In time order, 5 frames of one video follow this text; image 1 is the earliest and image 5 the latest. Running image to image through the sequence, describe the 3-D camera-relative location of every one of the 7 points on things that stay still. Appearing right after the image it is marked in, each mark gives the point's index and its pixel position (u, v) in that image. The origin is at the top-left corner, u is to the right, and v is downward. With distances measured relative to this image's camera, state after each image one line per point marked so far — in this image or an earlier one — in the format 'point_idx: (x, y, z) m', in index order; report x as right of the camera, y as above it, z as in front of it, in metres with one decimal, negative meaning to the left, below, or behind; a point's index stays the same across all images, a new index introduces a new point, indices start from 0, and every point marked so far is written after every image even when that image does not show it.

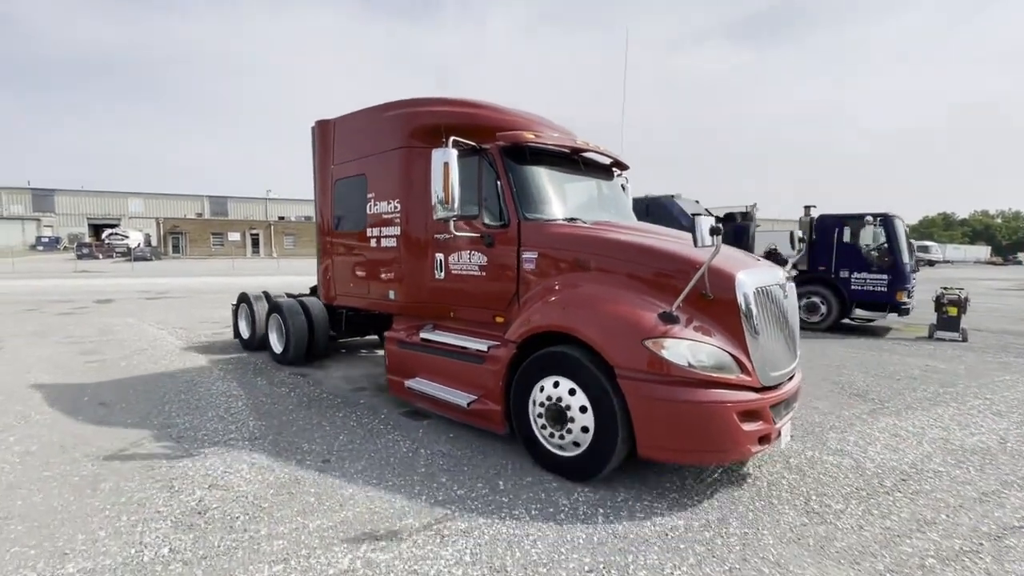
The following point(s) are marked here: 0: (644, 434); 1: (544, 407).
0: (+0.9, -1.0, +3.3) m
1: (+0.3, -0.9, +3.8) m
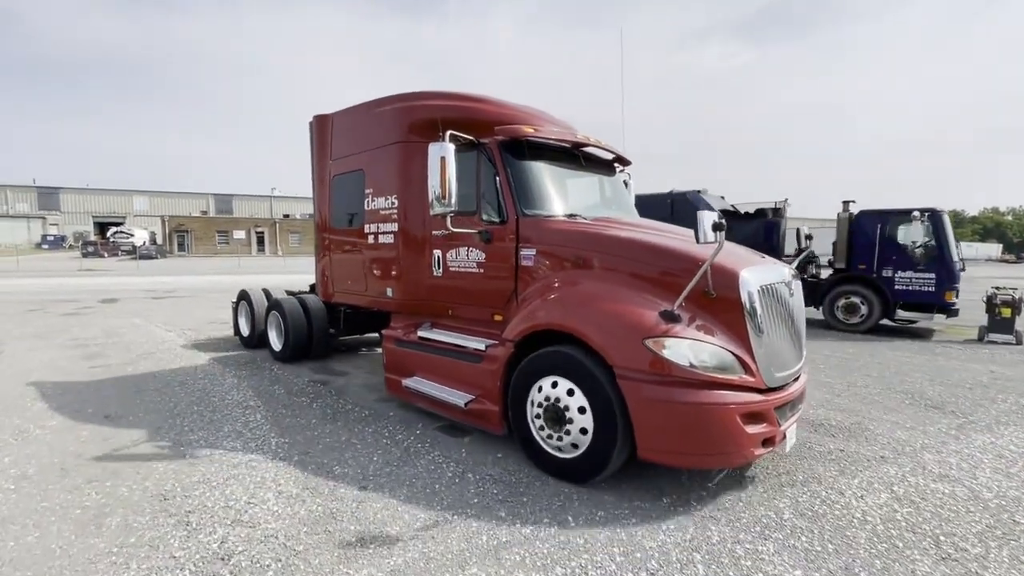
0: (+0.9, -1.0, +3.2) m
1: (+0.2, -0.9, +3.7) m
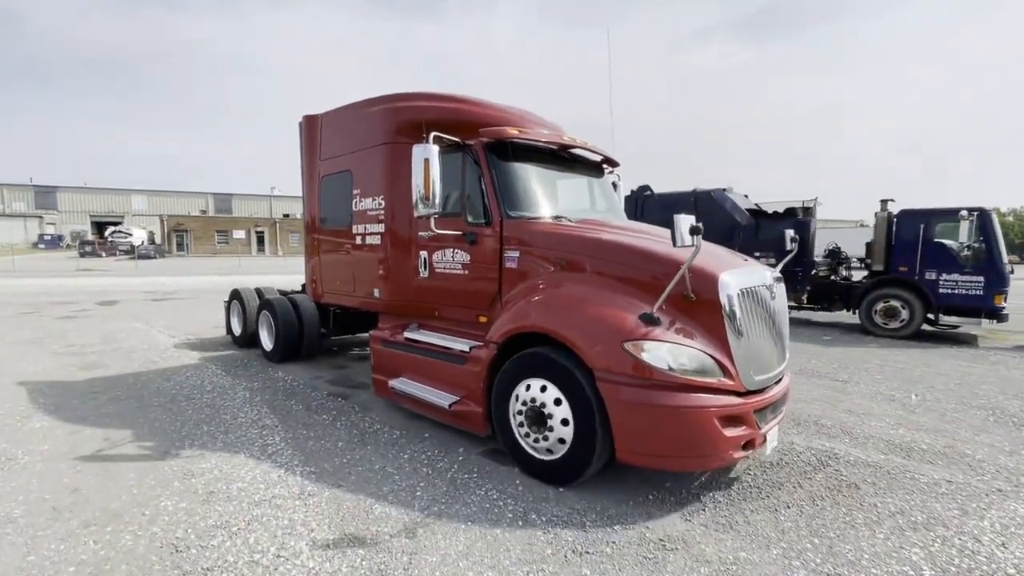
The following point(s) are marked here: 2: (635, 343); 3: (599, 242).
0: (+0.7, -1.0, +3.2) m
1: (+0.1, -0.9, +3.7) m
2: (+0.8, -0.4, +3.2) m
3: (+0.7, +0.4, +3.8) m
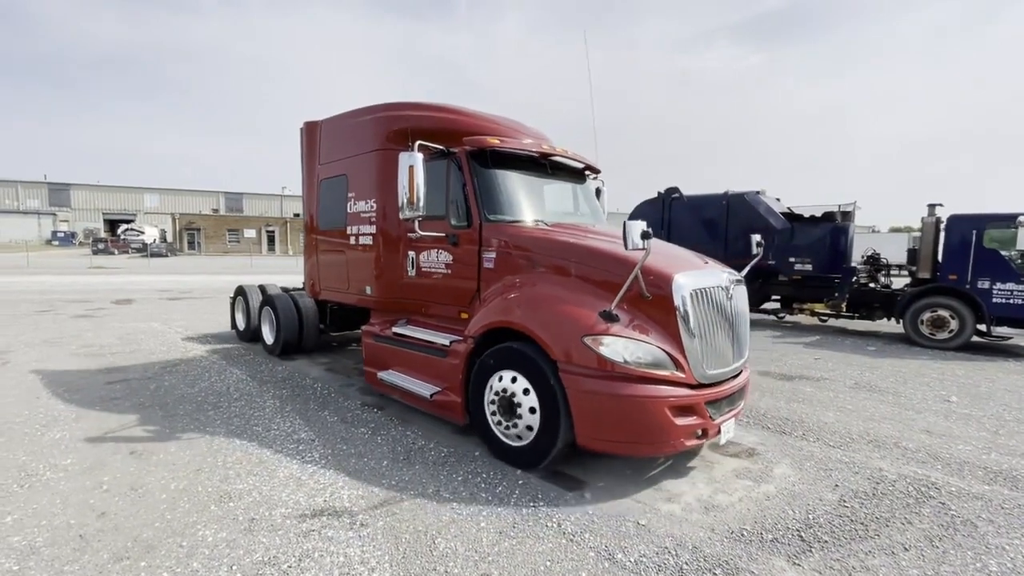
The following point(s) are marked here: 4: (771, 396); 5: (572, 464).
0: (+0.5, -1.0, +3.5) m
1: (-0.1, -0.9, +3.9) m
2: (+0.6, -0.4, +3.5) m
3: (+0.5, +0.4, +4.0) m
4: (+3.2, -1.3, +6.0) m
5: (+0.5, -1.4, +3.9) m
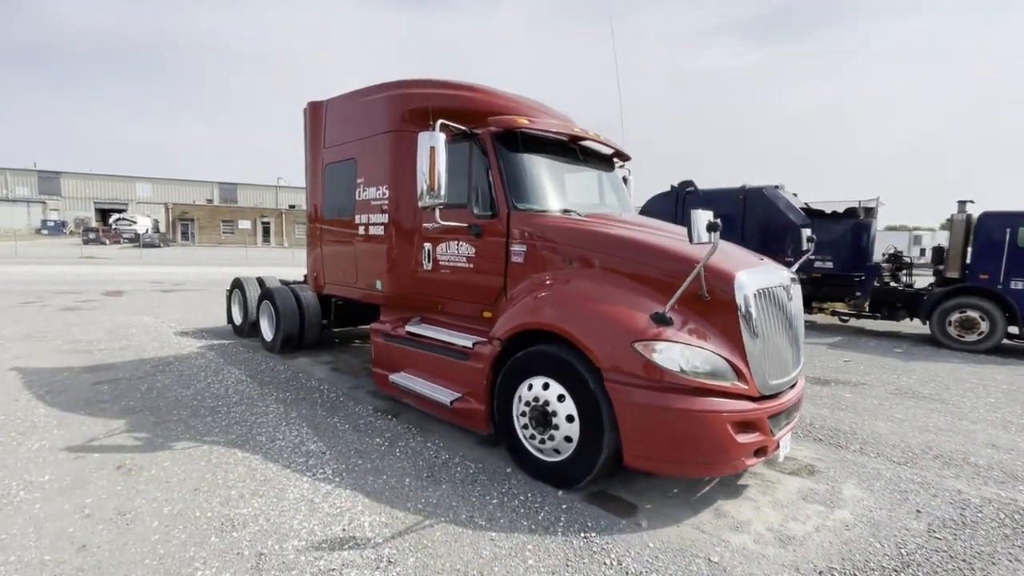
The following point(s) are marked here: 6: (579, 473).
0: (+0.8, -1.0, +3.1) m
1: (+0.1, -0.9, +3.5) m
2: (+0.8, -0.4, +3.1) m
3: (+0.7, +0.4, +3.6) m
4: (+3.5, -1.3, +5.6) m
5: (+0.7, -1.4, +3.5) m
6: (+0.5, -1.3, +3.3) m
